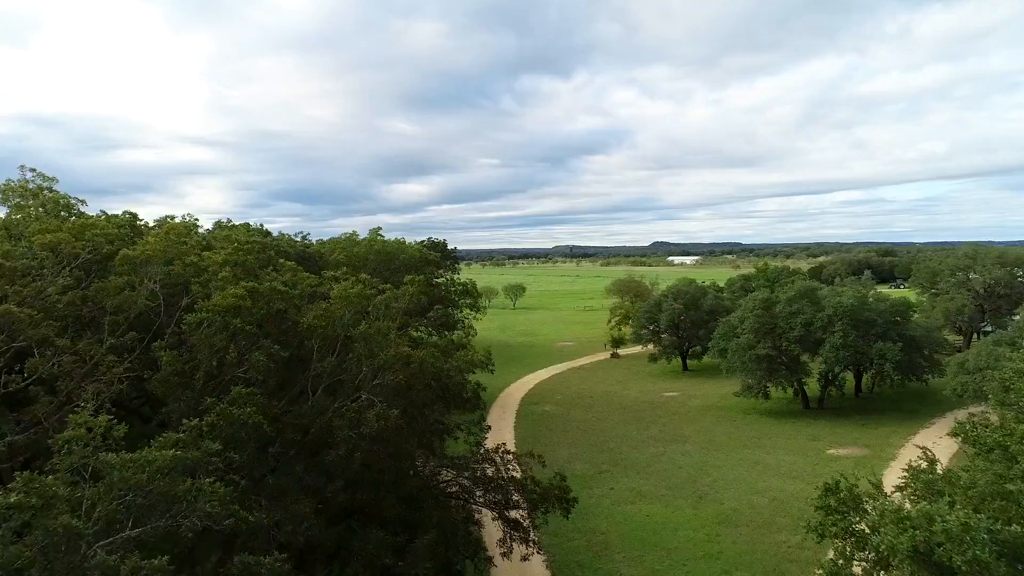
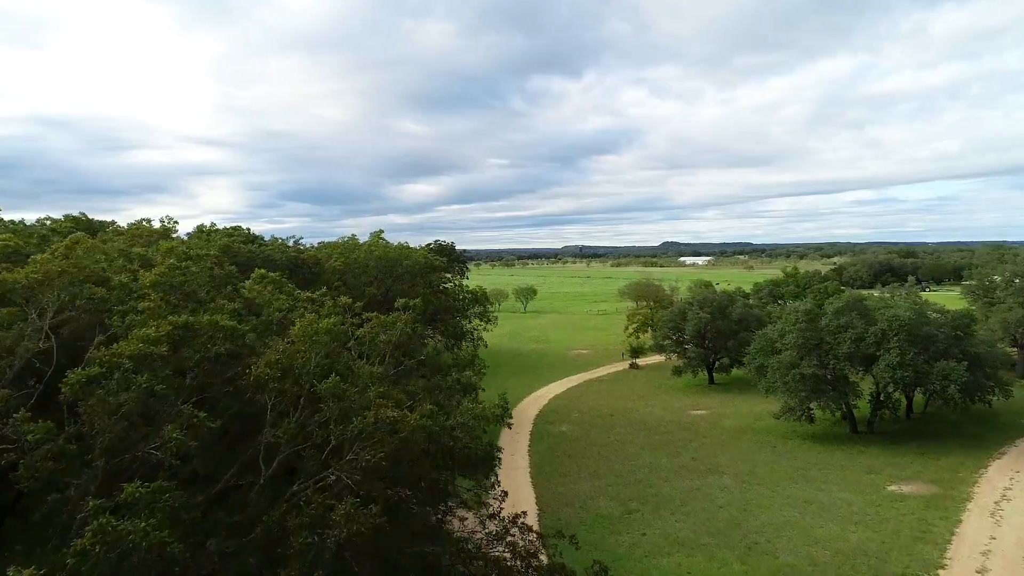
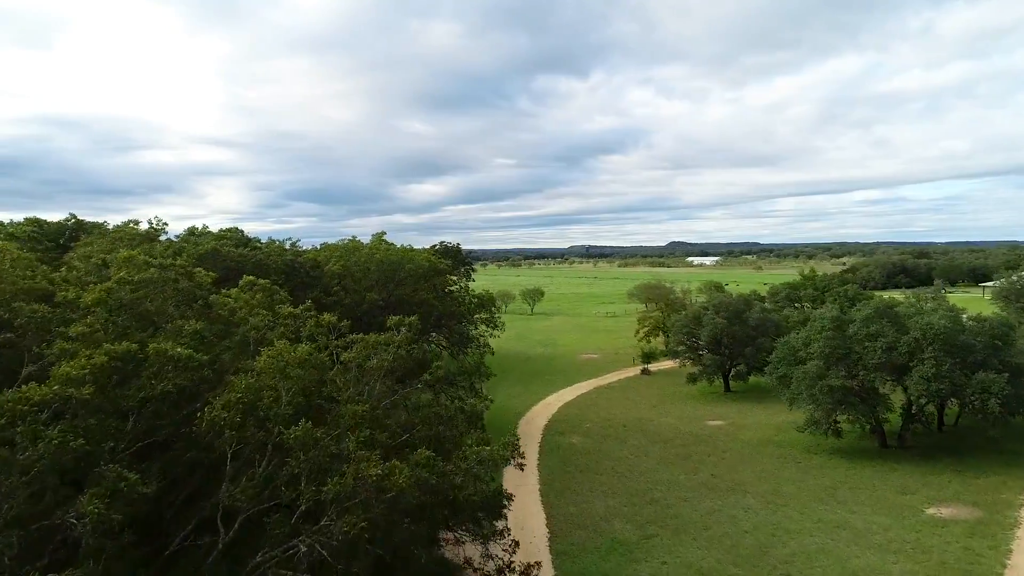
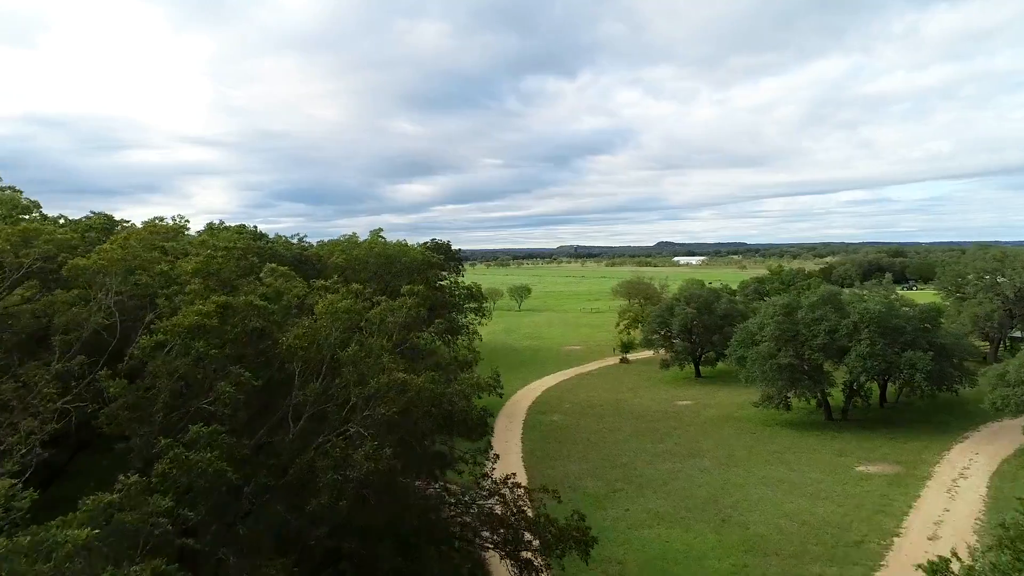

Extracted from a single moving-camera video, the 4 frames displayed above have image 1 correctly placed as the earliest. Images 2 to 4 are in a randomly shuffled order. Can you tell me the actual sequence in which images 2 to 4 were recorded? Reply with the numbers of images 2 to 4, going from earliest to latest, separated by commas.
4, 2, 3
